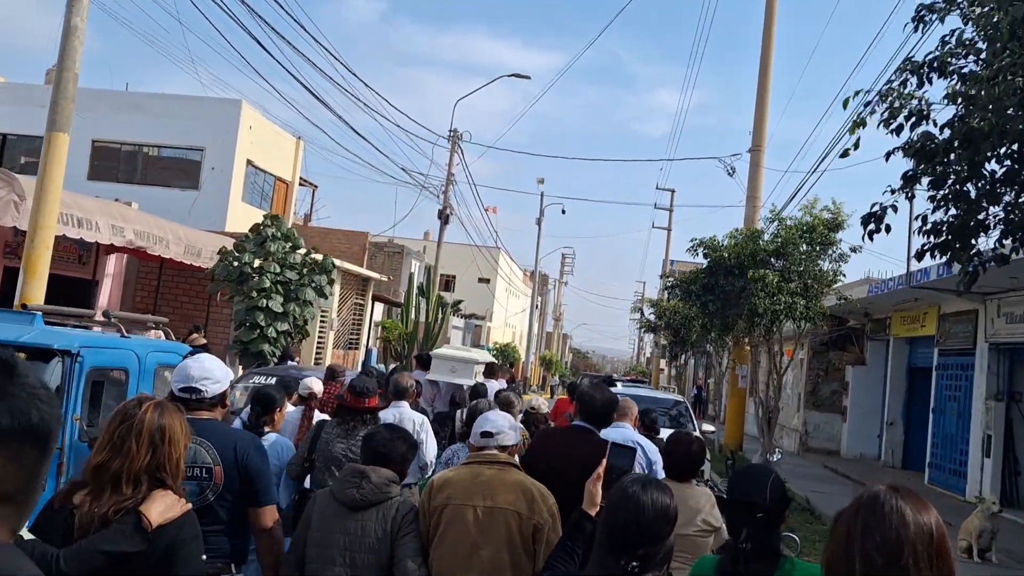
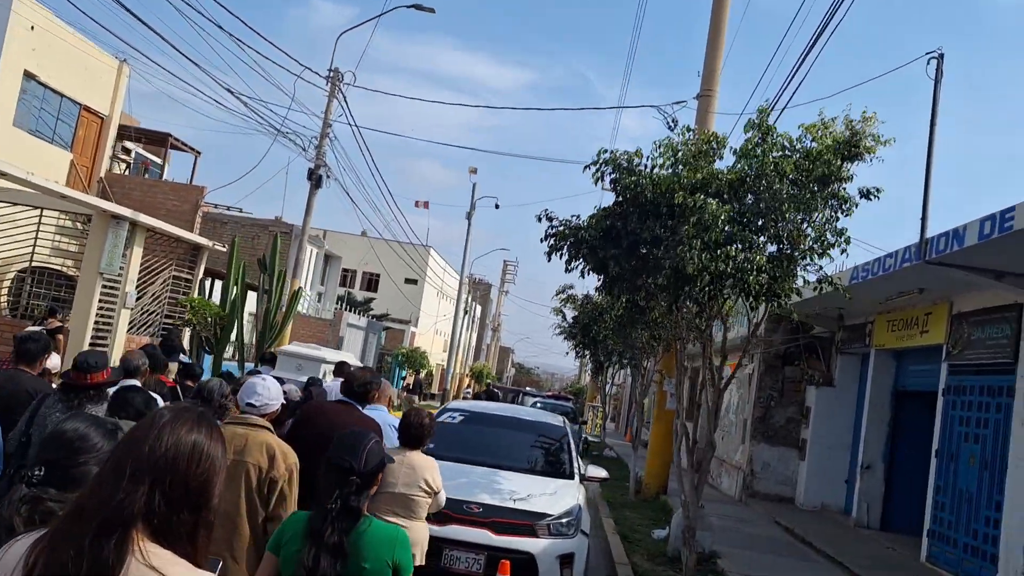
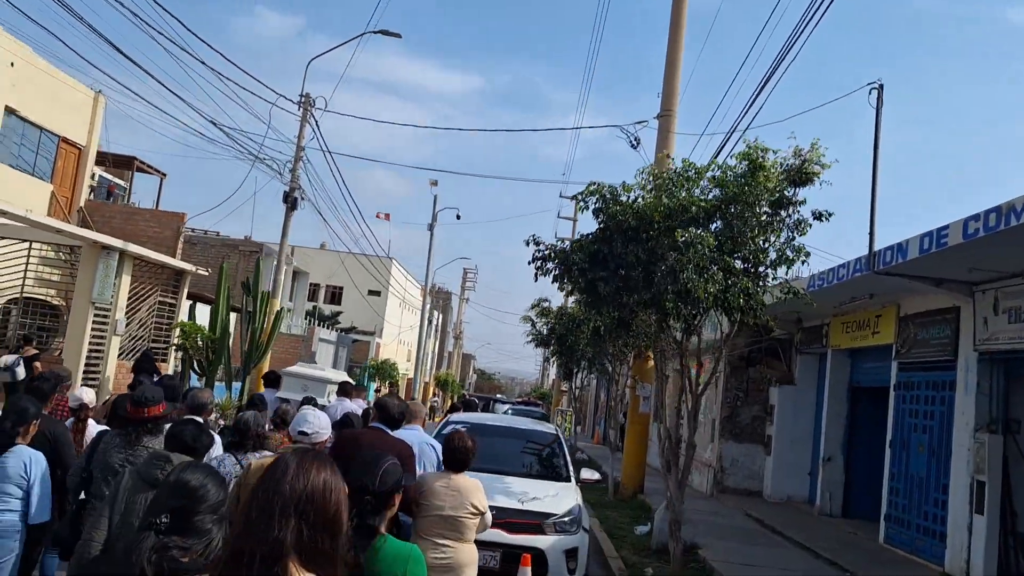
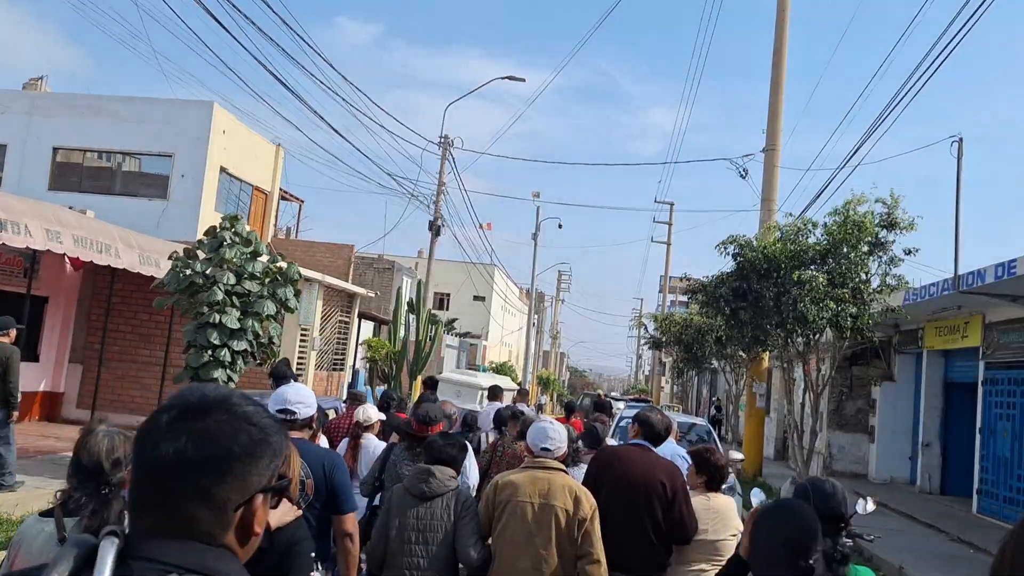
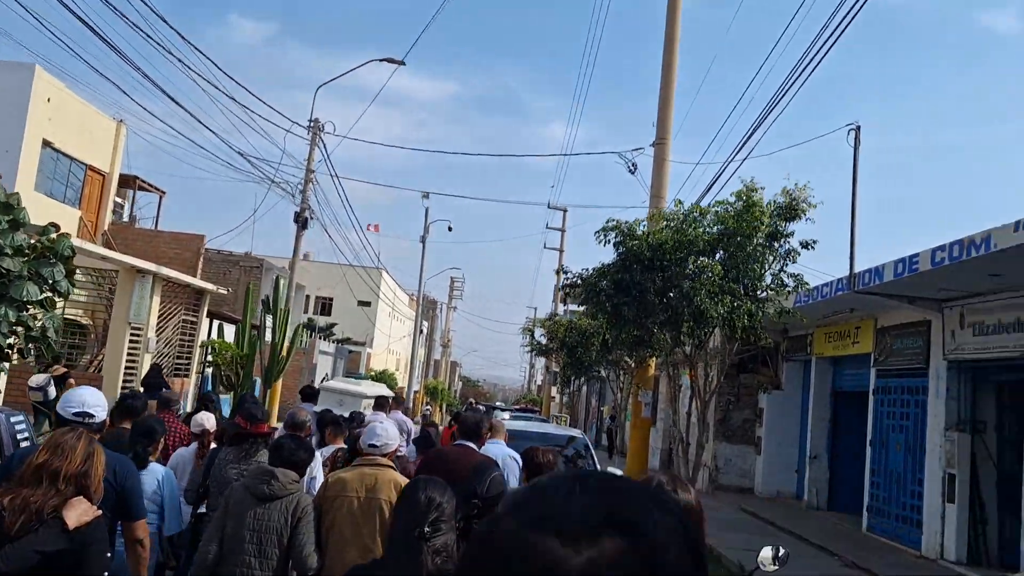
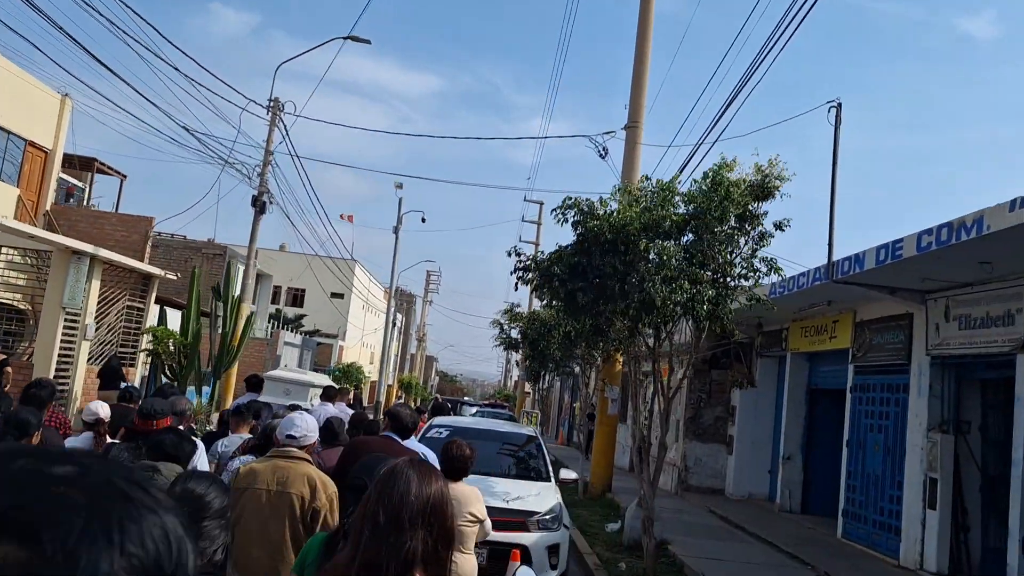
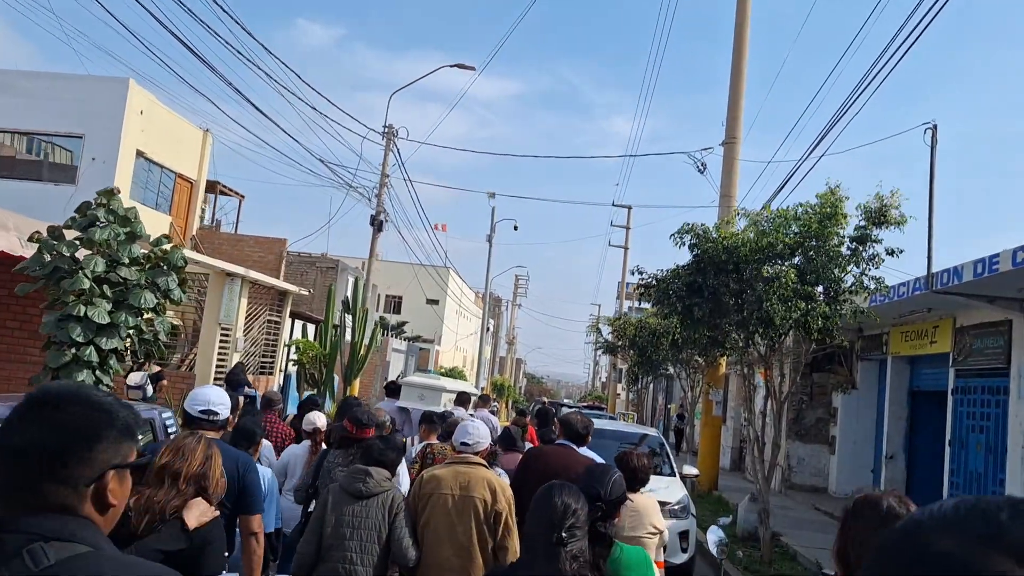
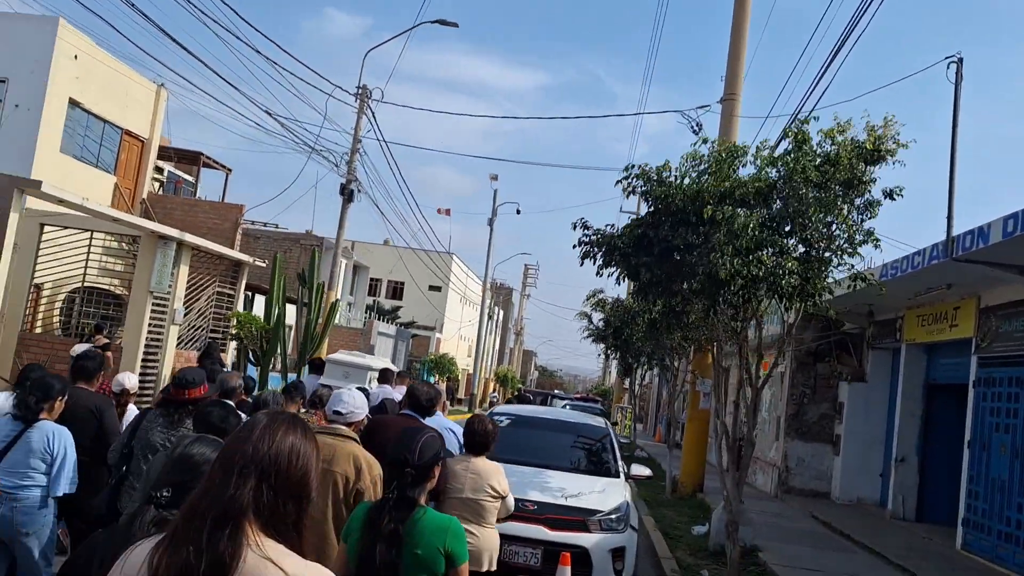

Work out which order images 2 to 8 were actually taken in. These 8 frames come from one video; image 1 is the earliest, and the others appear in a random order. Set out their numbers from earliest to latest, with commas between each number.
4, 7, 5, 6, 3, 8, 2
